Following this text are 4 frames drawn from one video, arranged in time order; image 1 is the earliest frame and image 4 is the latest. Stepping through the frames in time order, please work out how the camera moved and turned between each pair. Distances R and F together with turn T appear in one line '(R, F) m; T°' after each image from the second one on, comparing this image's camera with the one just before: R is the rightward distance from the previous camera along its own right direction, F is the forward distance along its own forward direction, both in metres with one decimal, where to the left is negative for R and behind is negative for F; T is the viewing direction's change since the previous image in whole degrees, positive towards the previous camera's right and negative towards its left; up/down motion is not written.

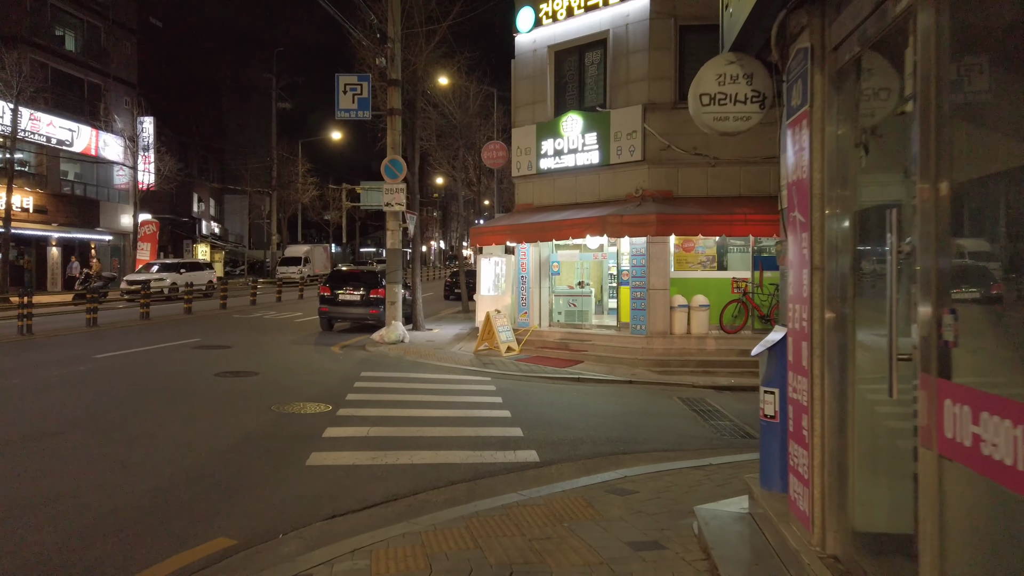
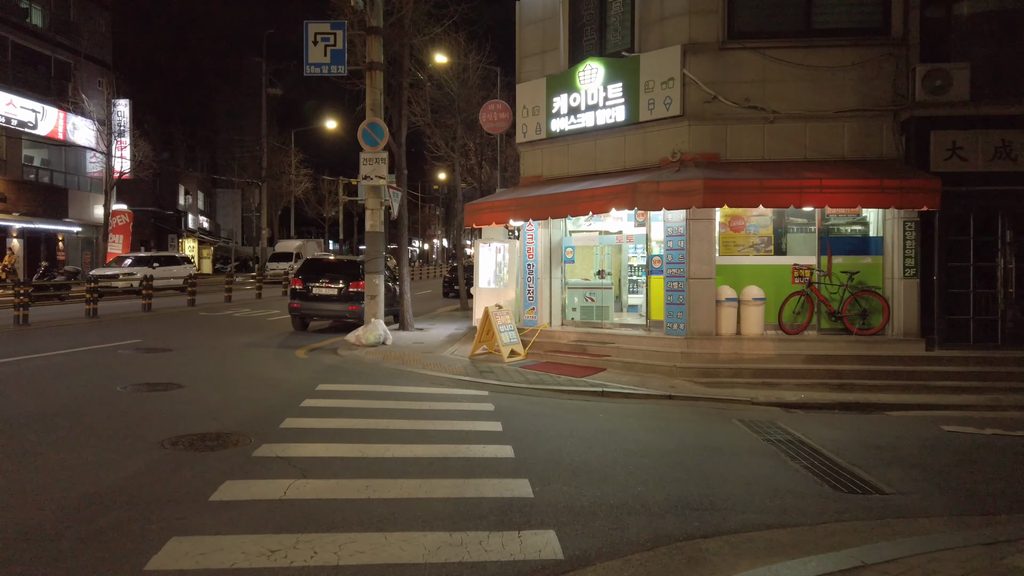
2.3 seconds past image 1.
(0.0, +3.2) m; 0°
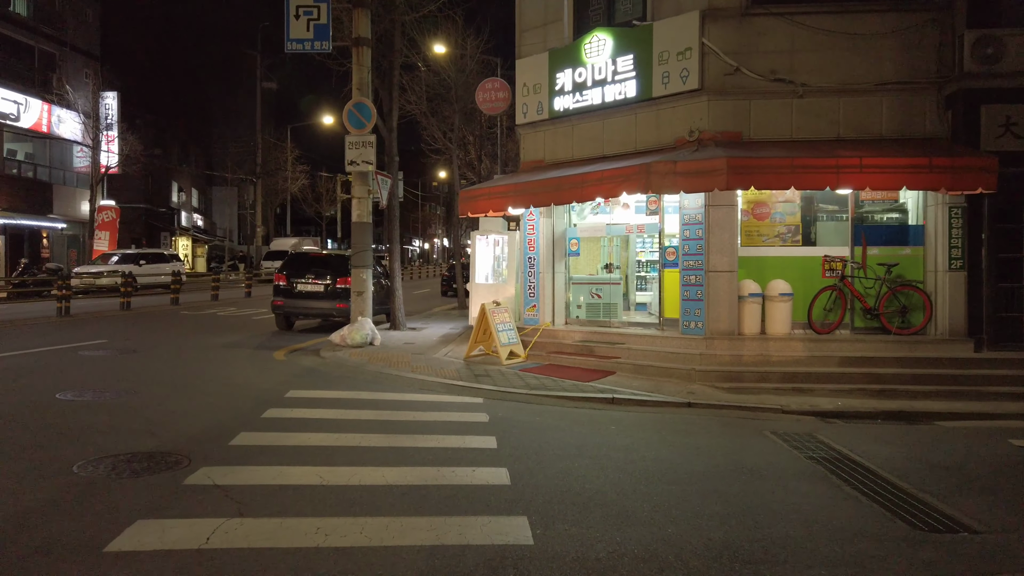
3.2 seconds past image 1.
(0.0, +1.3) m; 0°
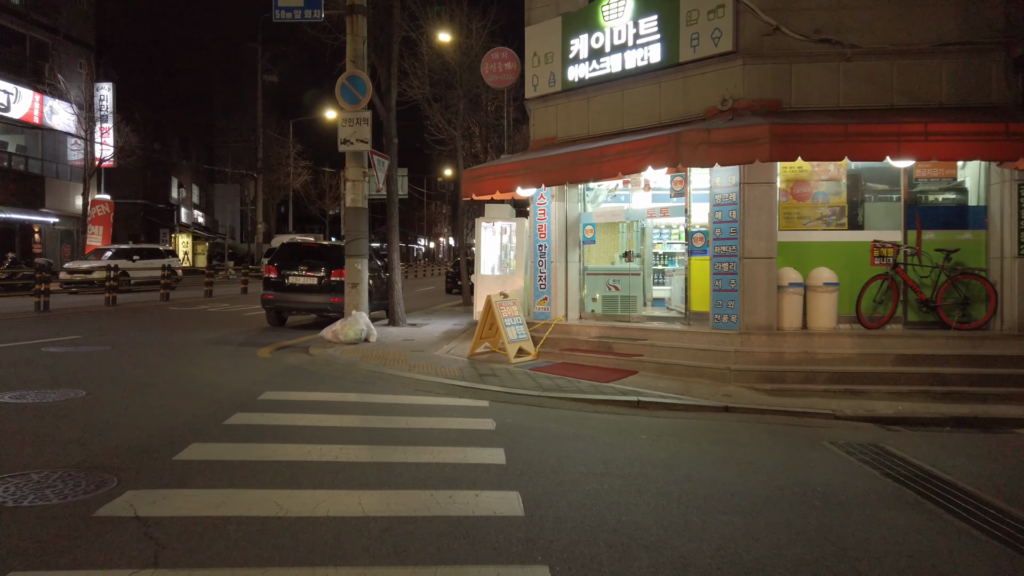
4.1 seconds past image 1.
(0.0, +1.2) m; 0°
